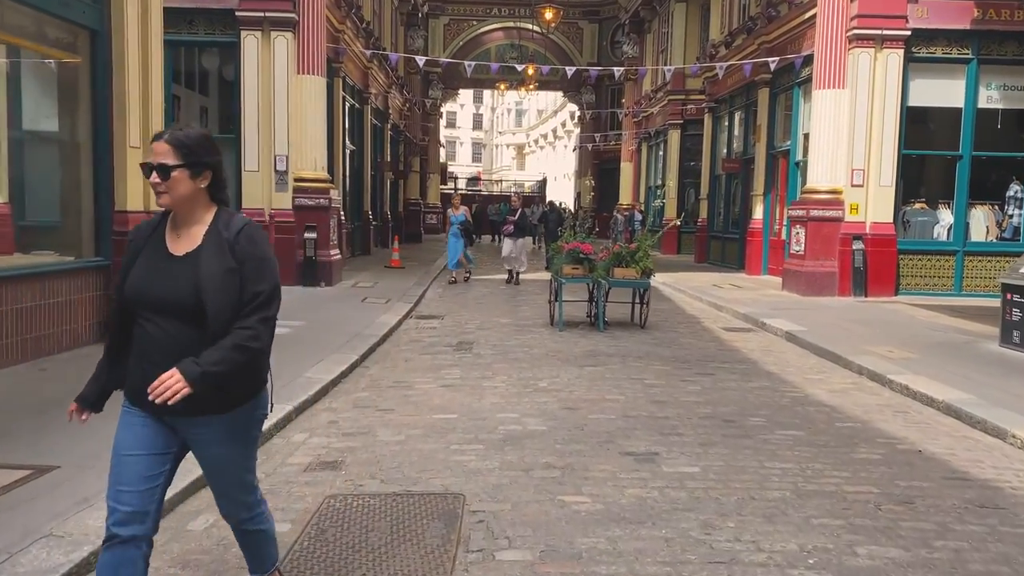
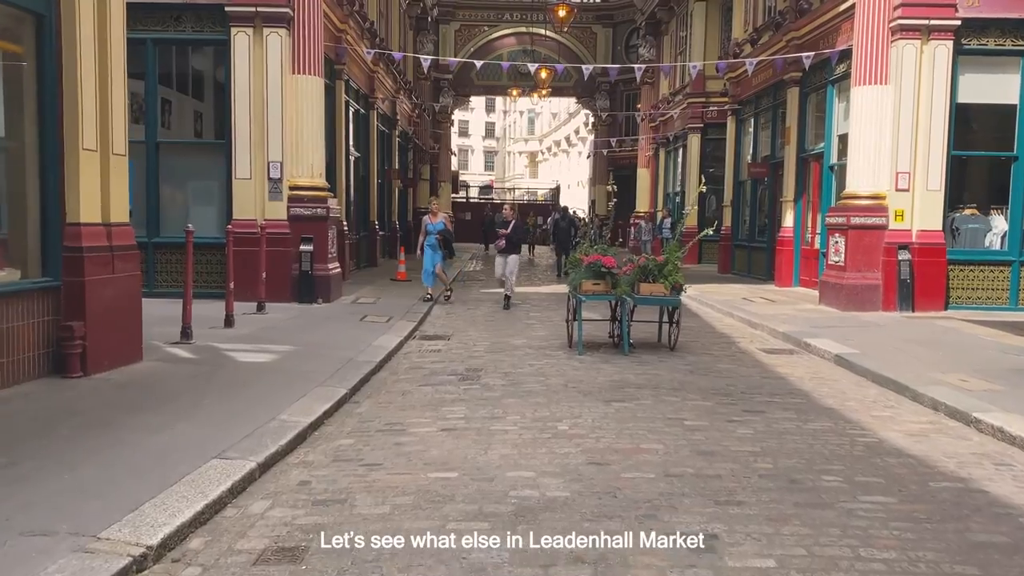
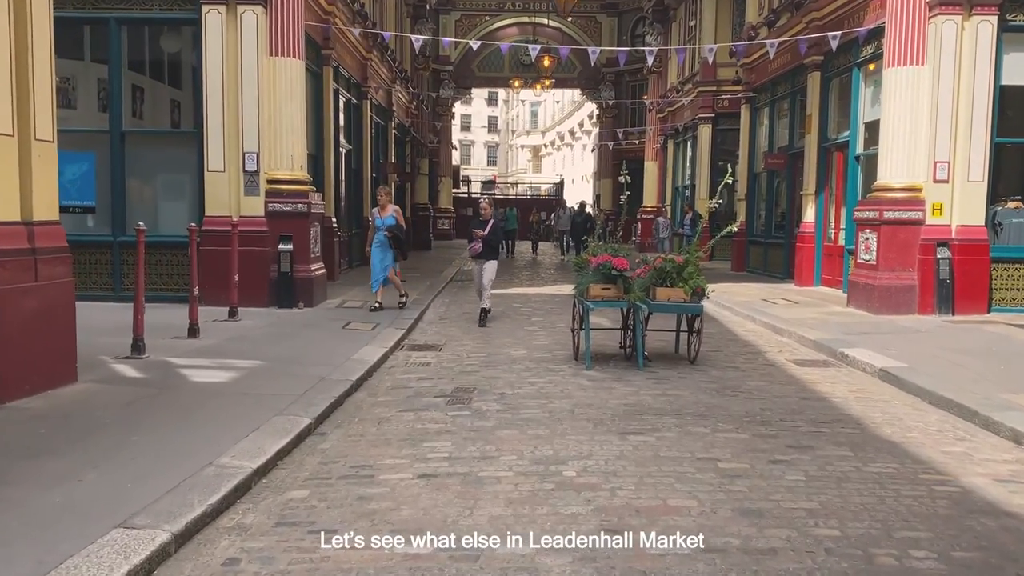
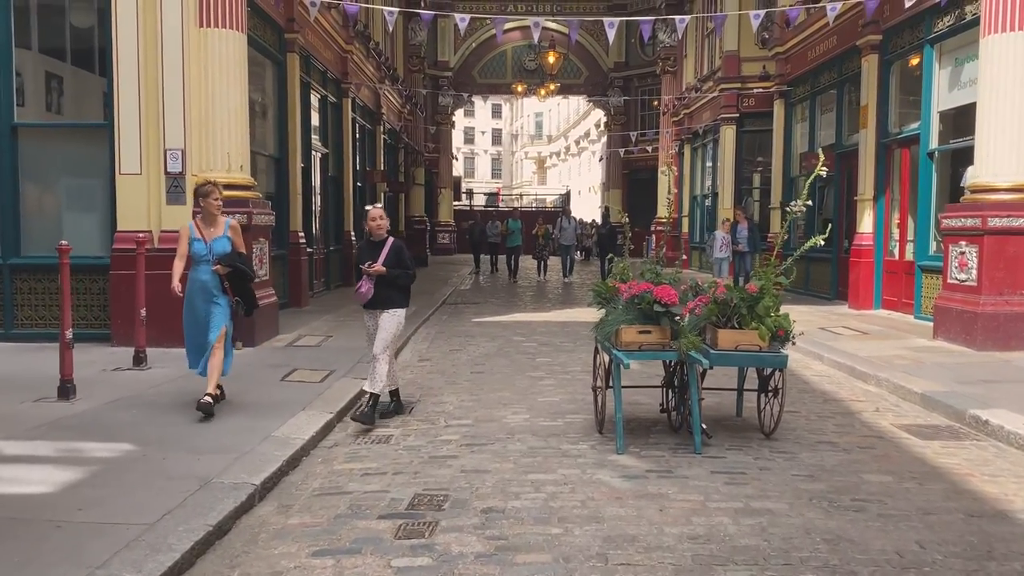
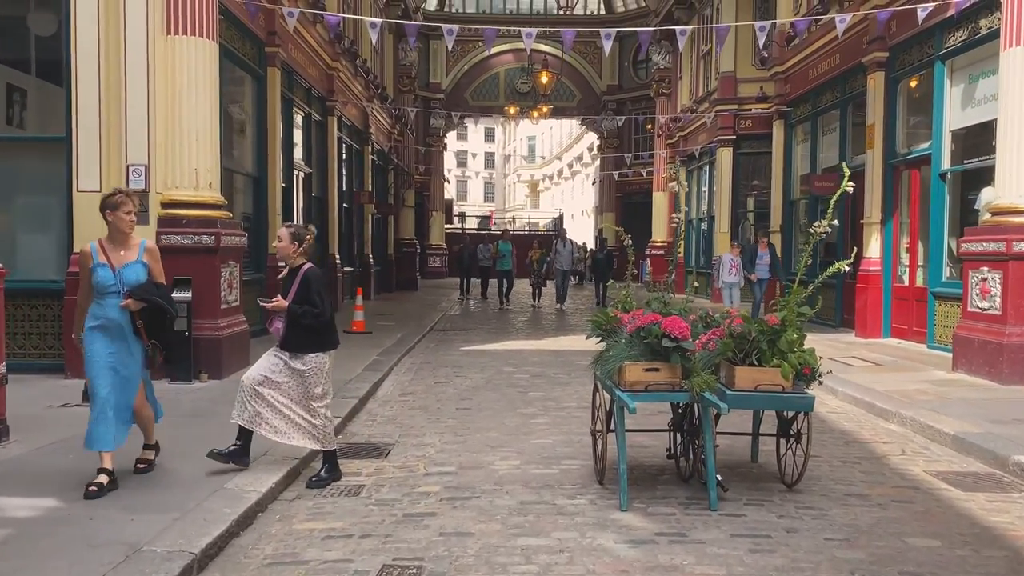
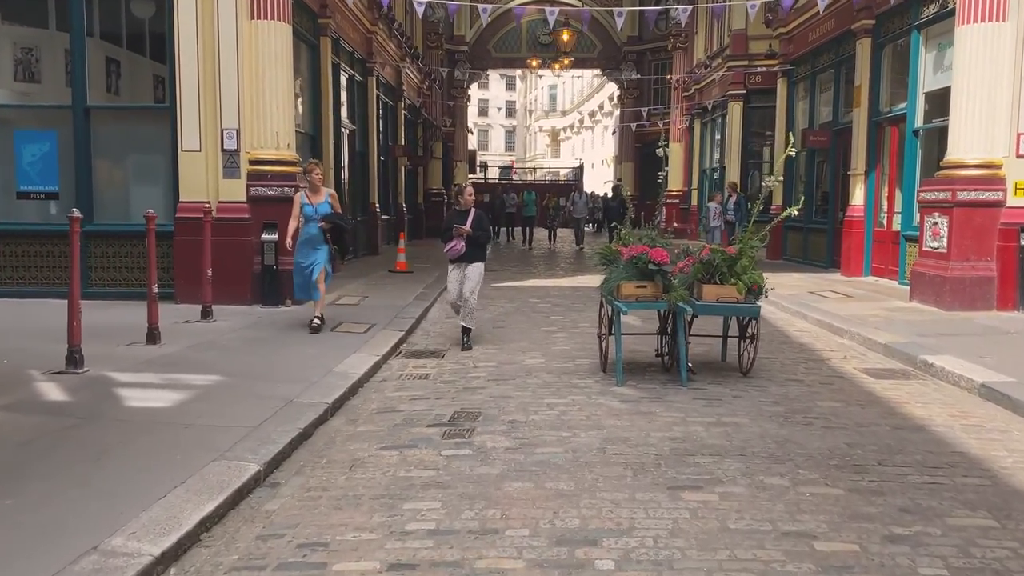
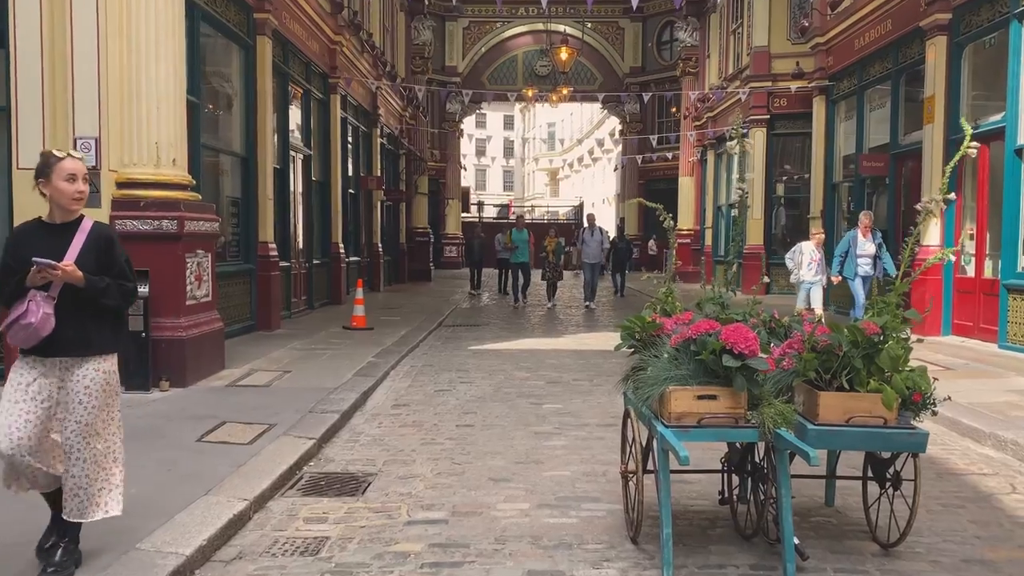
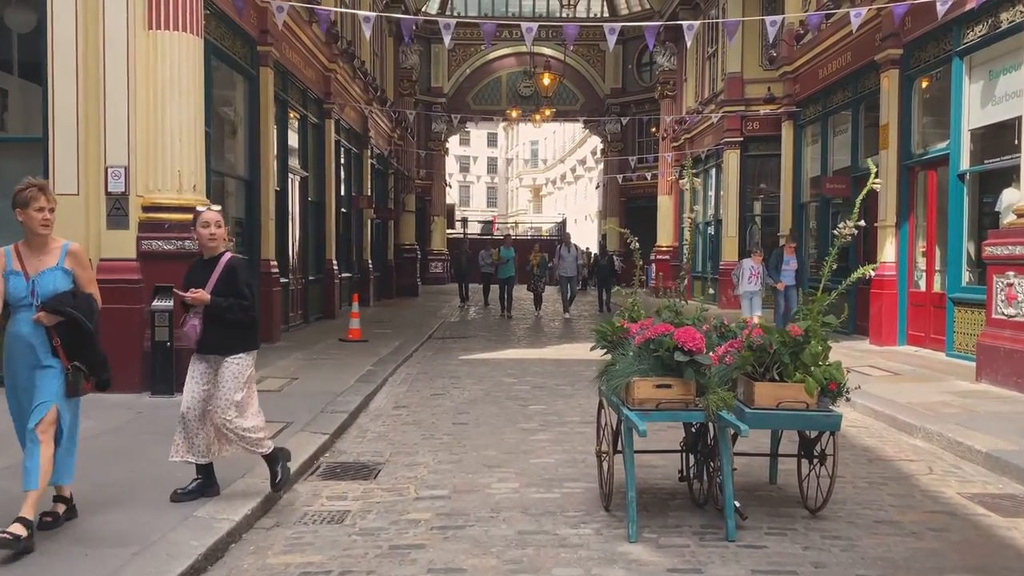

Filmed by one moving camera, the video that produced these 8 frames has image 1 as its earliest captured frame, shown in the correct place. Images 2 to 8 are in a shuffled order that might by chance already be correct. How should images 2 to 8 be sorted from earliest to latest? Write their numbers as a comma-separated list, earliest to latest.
2, 3, 6, 4, 5, 8, 7
